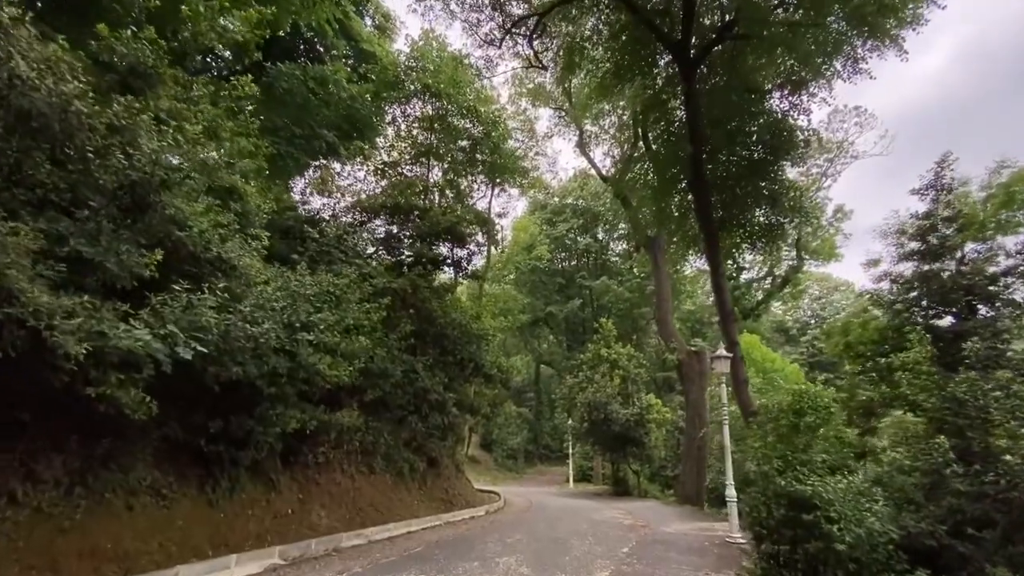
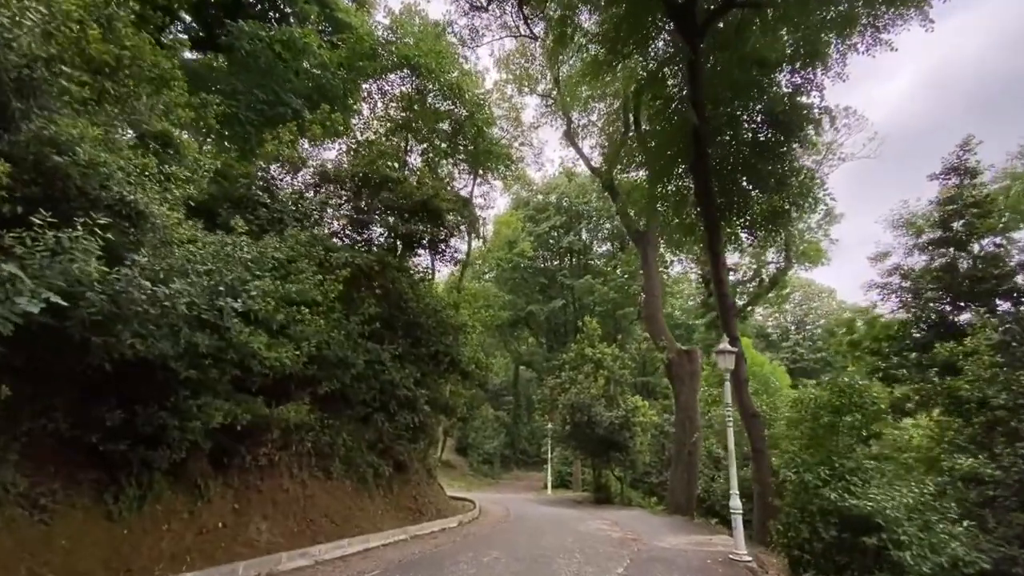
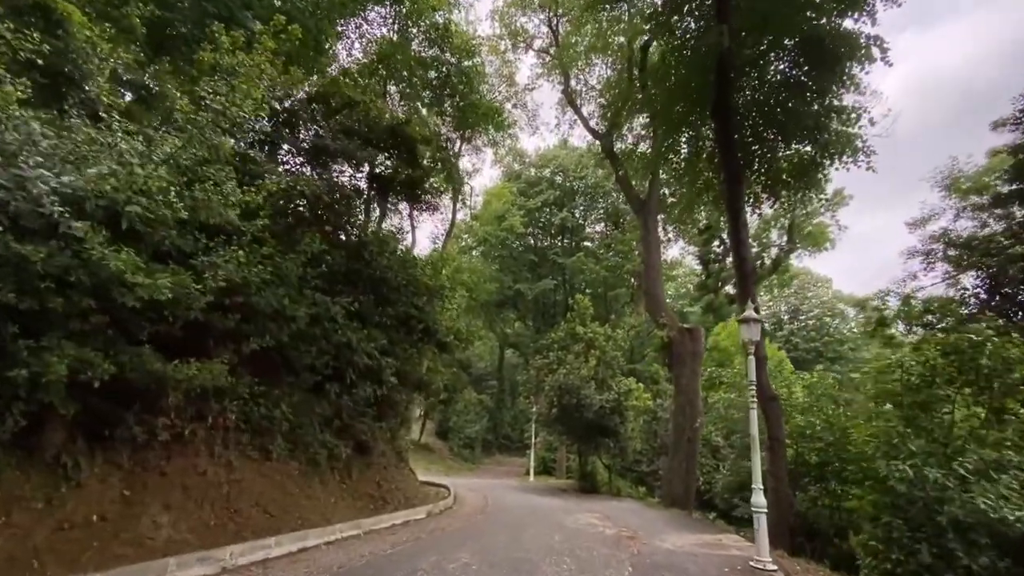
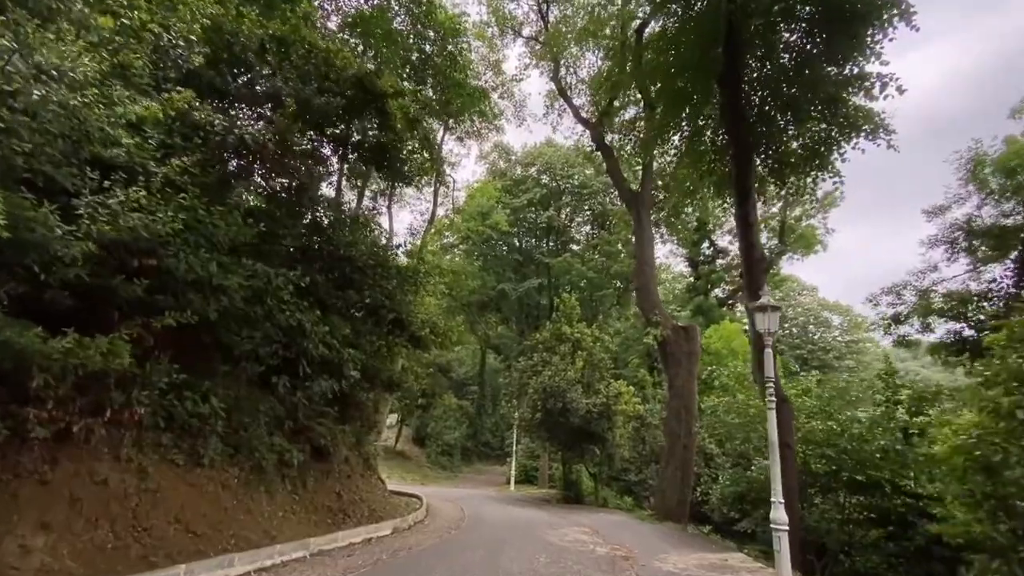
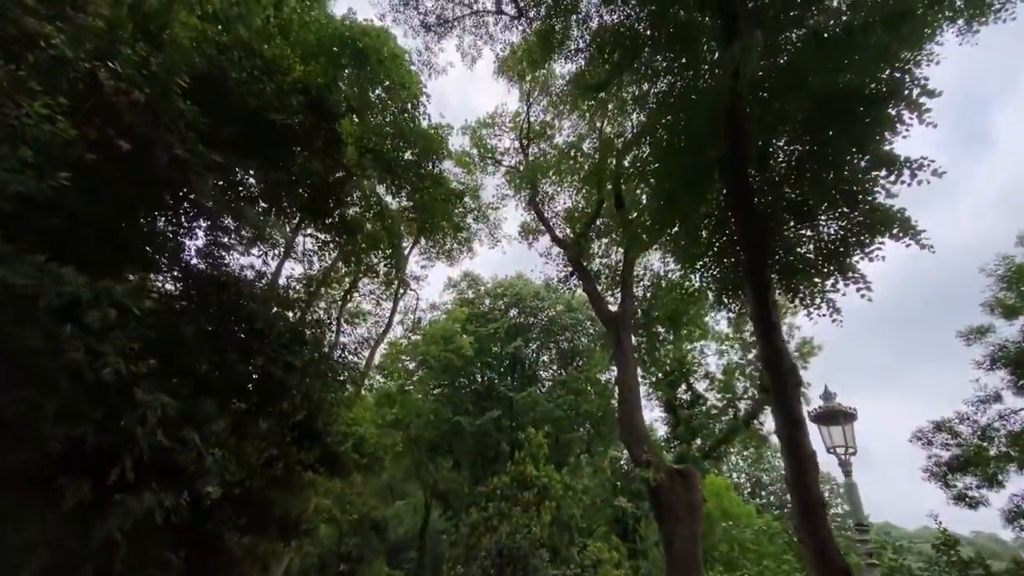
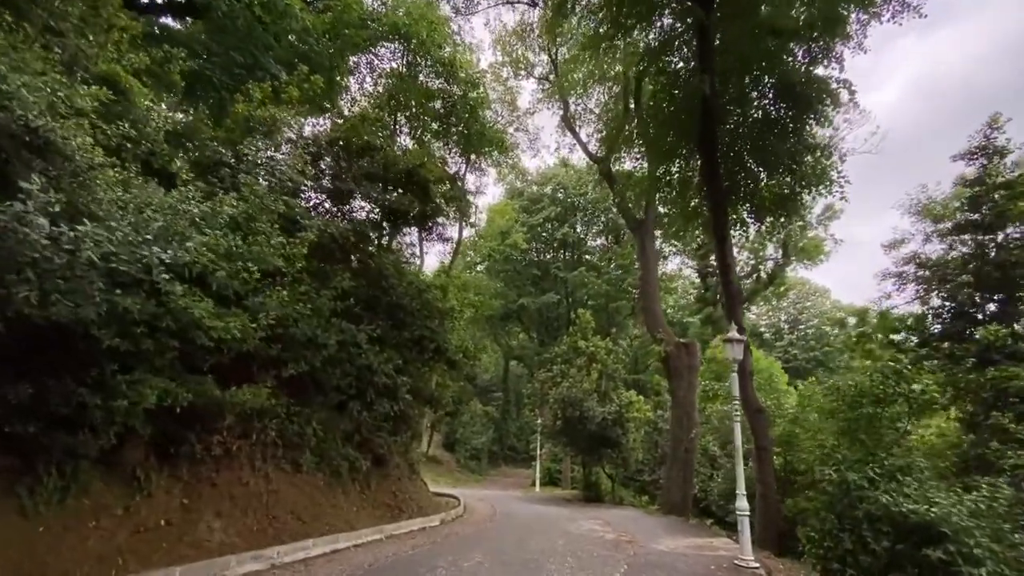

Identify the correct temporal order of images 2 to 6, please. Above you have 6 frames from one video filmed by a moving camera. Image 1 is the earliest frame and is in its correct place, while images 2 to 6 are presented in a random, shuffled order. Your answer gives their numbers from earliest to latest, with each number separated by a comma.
2, 6, 3, 4, 5
